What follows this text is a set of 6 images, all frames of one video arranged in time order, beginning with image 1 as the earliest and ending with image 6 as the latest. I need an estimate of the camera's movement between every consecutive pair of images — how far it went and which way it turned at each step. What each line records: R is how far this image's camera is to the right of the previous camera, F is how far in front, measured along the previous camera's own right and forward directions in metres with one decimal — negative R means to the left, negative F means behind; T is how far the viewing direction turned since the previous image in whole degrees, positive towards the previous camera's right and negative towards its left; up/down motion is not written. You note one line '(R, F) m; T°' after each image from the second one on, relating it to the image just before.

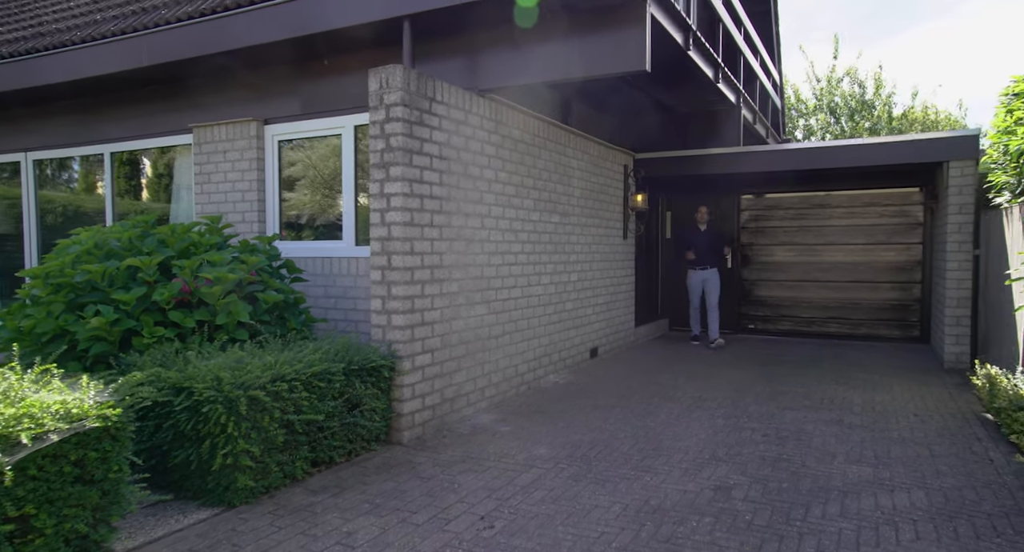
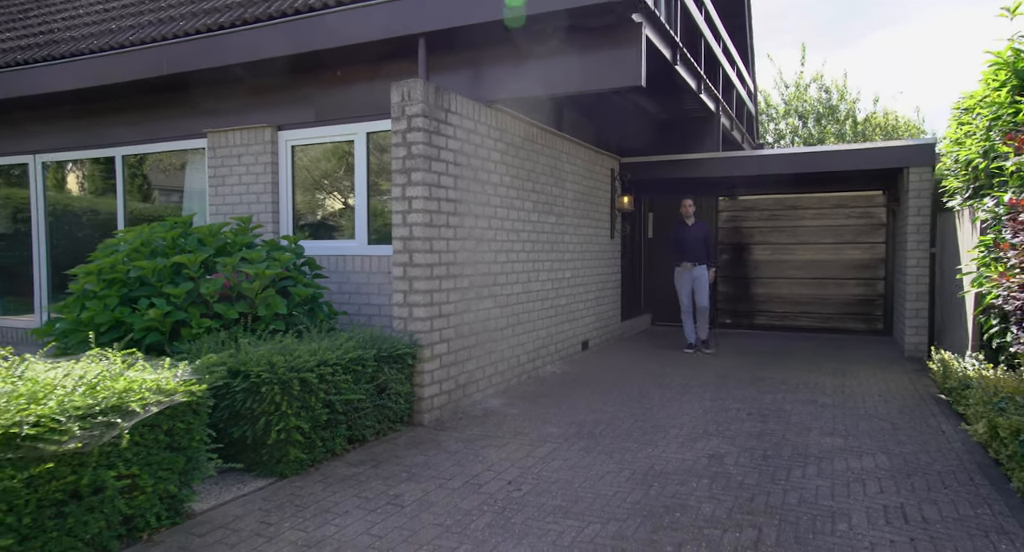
(-0.3, -0.5) m; +2°
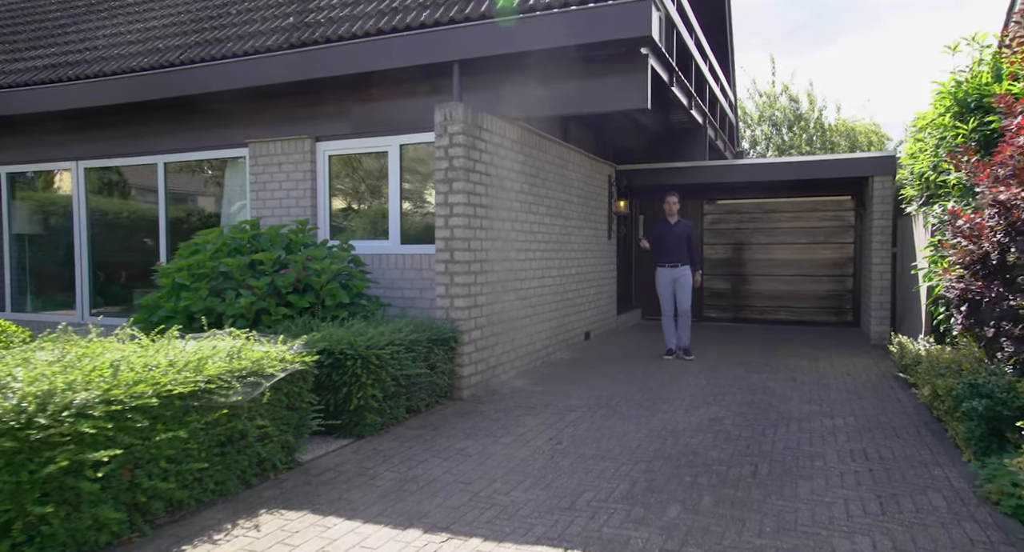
(-0.4, -0.9) m; +2°
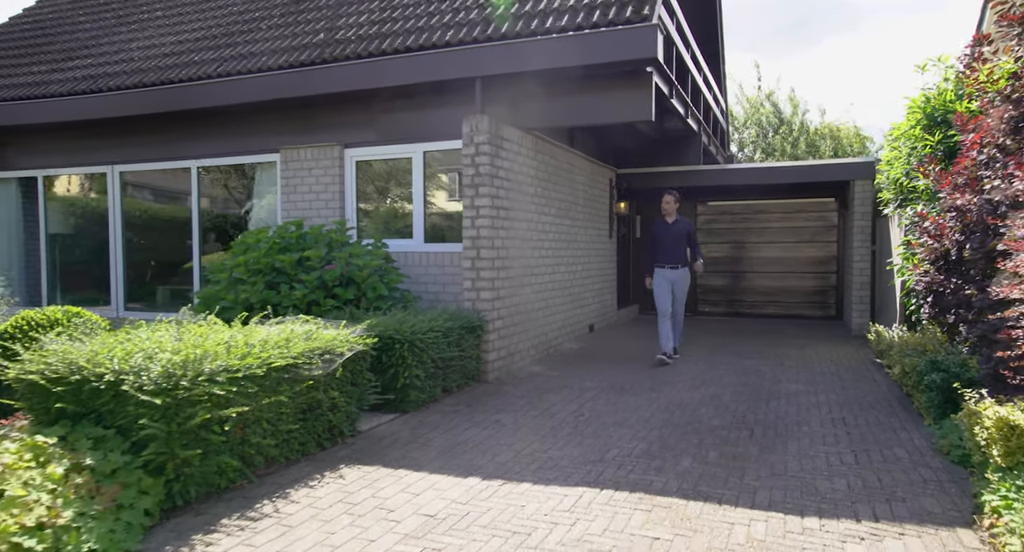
(-0.3, -0.7) m; +1°
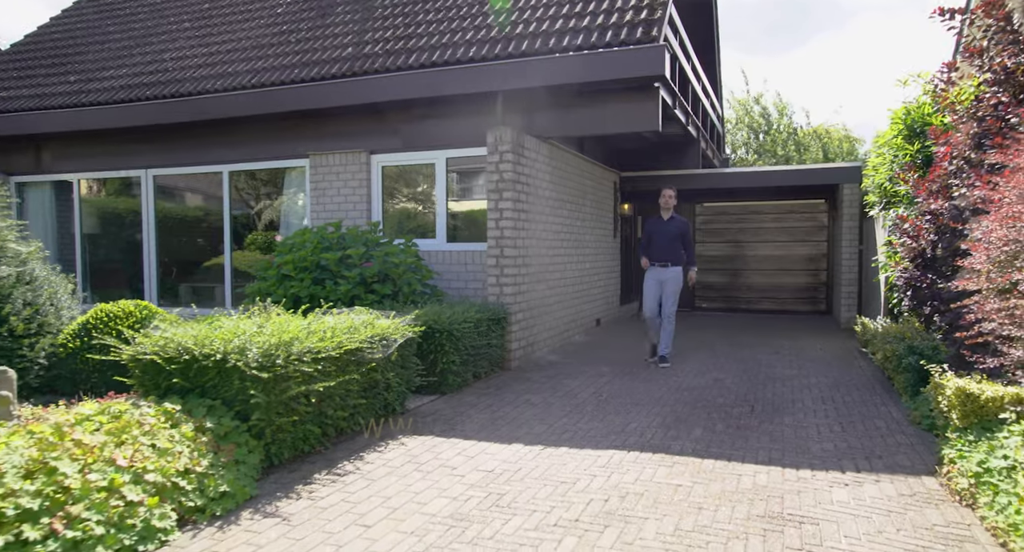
(-0.3, -0.7) m; +1°
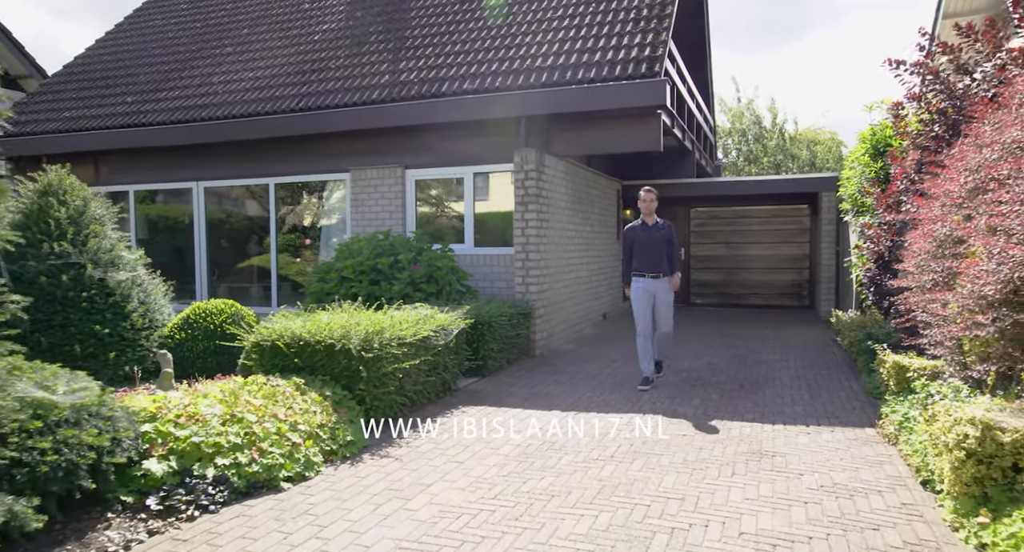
(-0.4, -1.2) m; +1°
